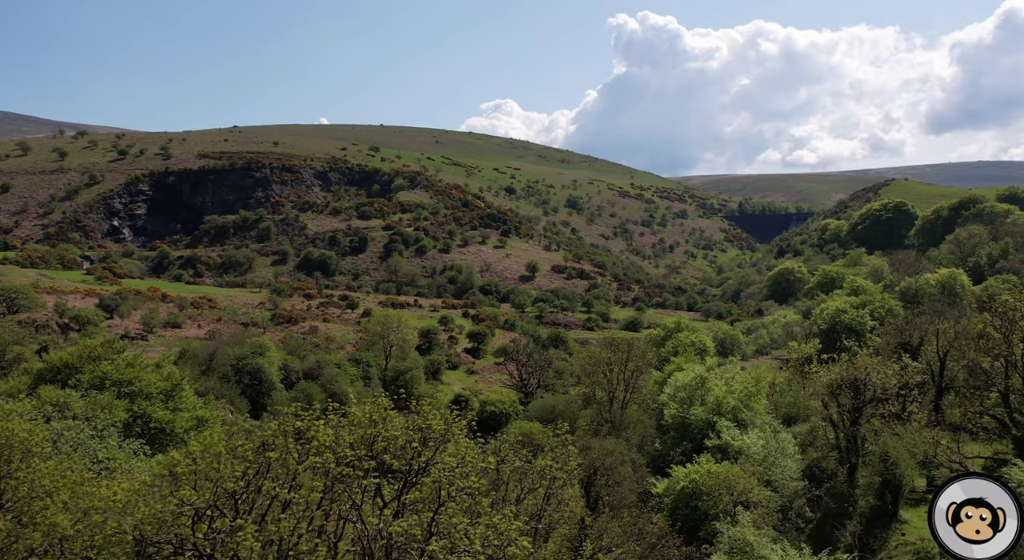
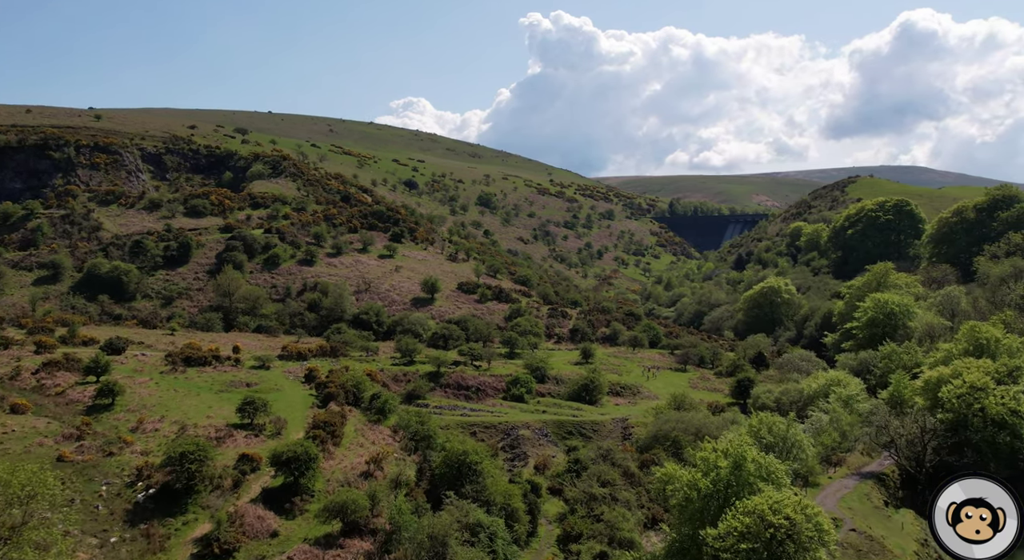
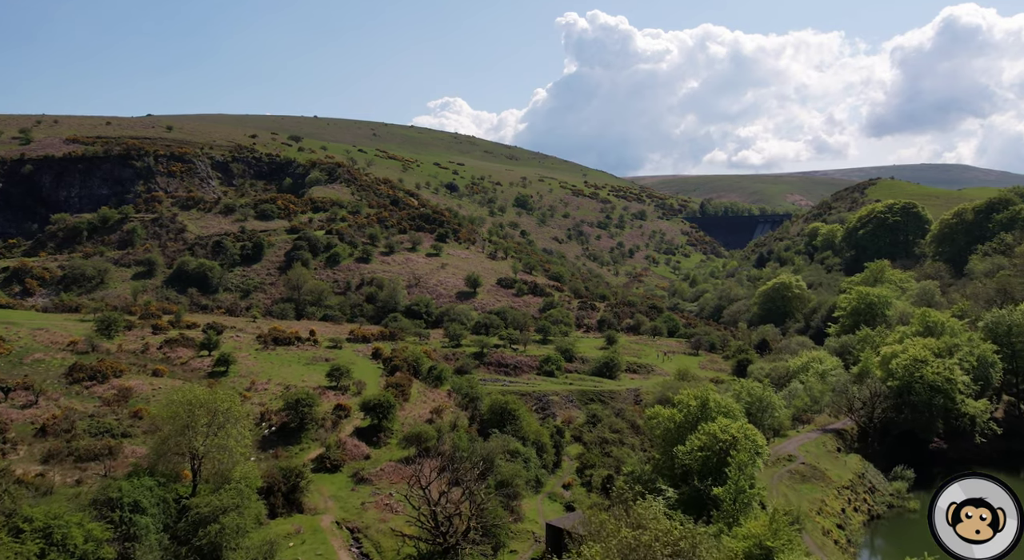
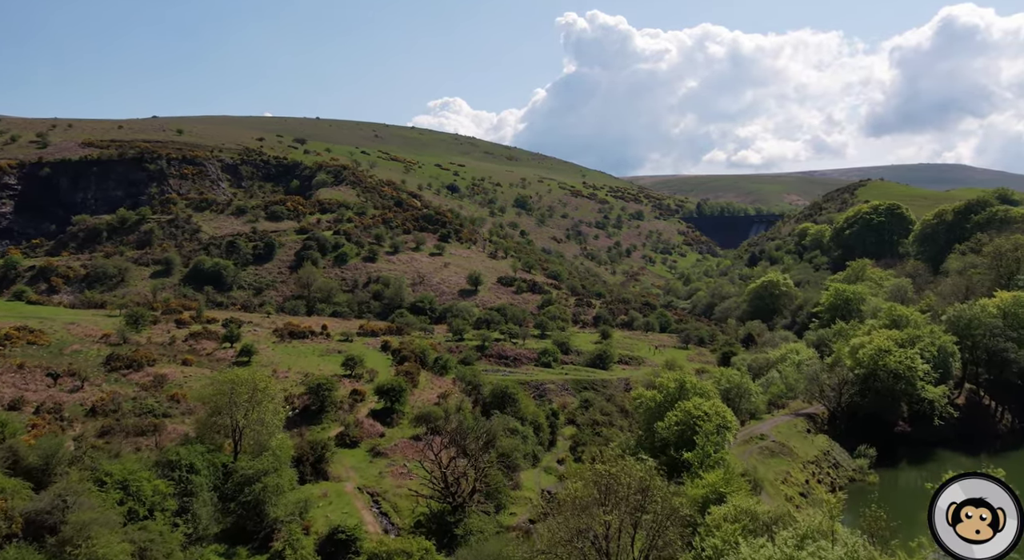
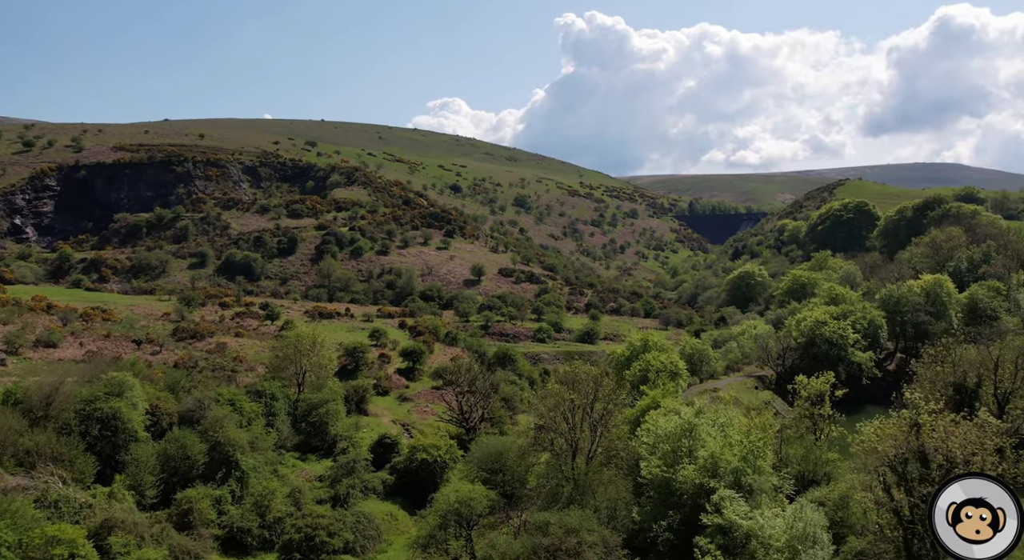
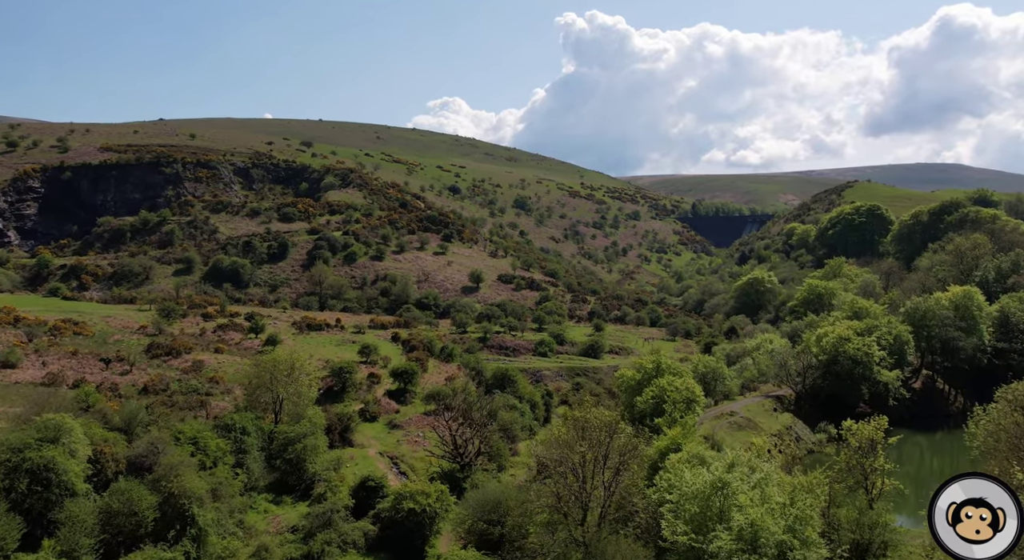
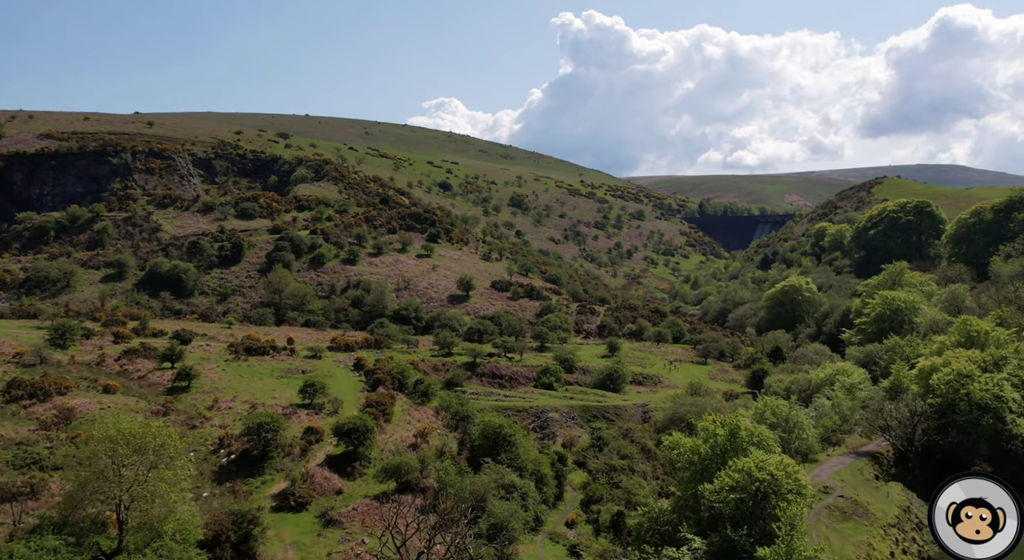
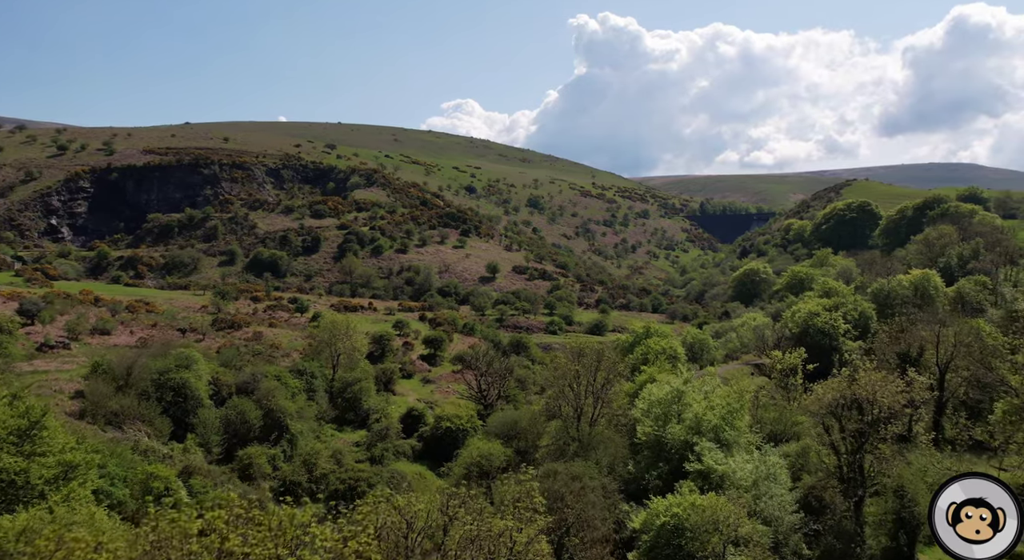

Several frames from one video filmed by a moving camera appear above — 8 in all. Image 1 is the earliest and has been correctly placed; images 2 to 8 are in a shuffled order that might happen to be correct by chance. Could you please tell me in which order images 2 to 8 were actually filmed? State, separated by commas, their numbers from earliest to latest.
8, 5, 6, 4, 3, 7, 2
